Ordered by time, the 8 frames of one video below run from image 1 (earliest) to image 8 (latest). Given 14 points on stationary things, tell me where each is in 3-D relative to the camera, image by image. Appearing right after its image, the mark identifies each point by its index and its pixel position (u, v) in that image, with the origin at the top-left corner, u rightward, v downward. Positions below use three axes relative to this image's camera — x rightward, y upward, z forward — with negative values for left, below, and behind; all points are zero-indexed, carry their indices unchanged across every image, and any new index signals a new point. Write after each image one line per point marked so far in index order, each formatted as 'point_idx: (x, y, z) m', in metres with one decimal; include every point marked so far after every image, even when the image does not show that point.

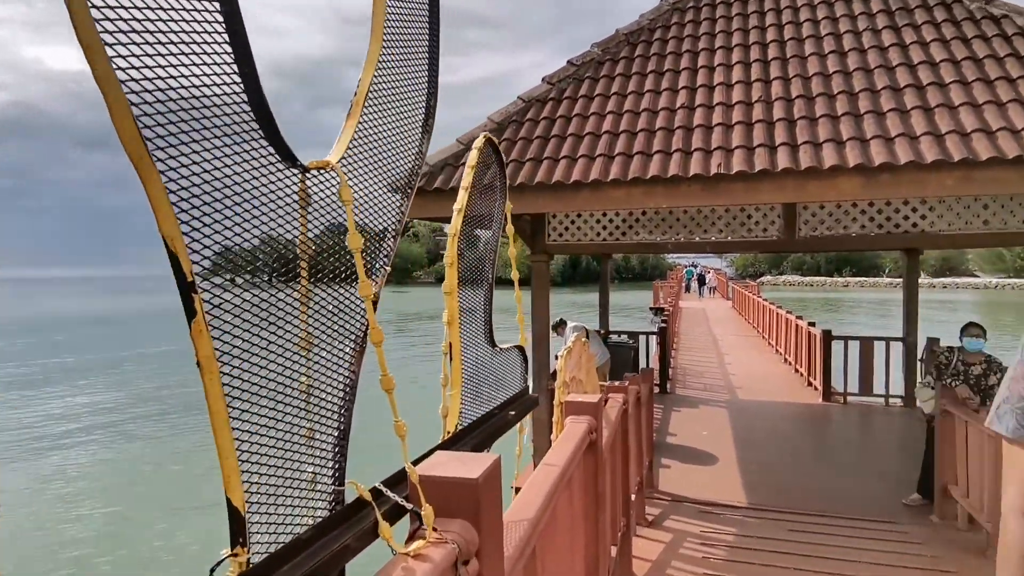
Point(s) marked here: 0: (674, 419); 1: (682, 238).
0: (+2.0, -1.6, +7.3) m
1: (+1.5, +0.4, +5.2) m
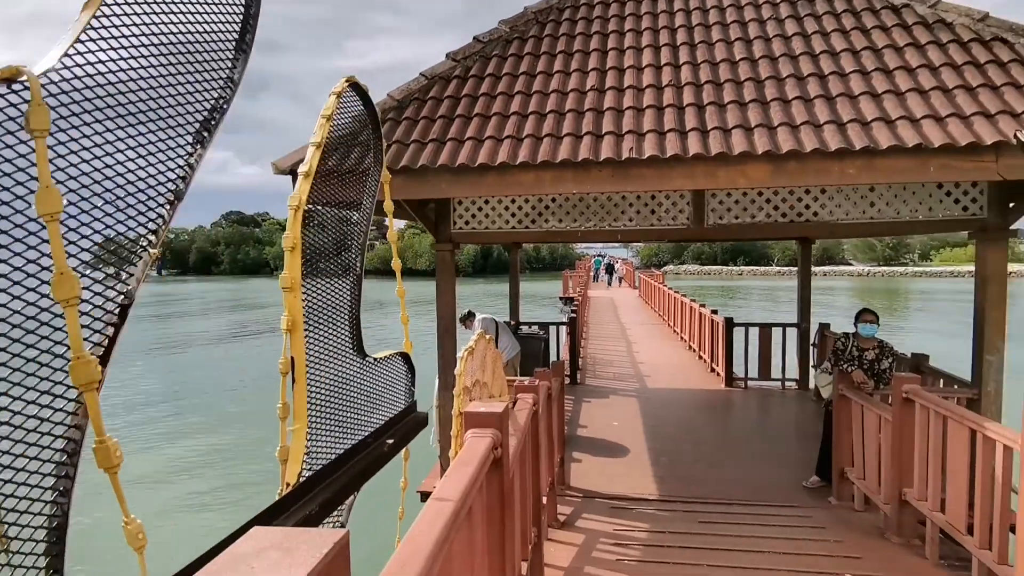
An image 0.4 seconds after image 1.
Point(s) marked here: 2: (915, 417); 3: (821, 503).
0: (+0.9, -1.5, +7.3) m
1: (+0.7, +0.5, +5.0) m
2: (+2.4, -0.8, +3.6) m
3: (+2.4, -1.6, +4.5) m
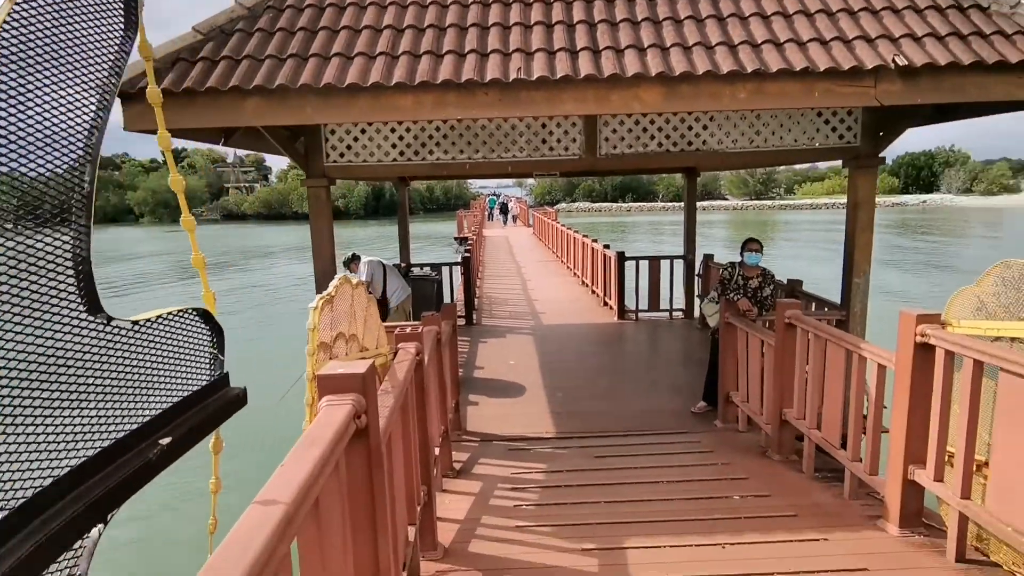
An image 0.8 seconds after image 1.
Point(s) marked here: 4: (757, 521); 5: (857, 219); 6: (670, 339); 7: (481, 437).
0: (-0.4, -0.8, +7.1) m
1: (-0.3, +1.0, +4.7) m
2: (+1.8, -0.3, +3.7) m
3: (+1.6, -1.1, +4.7) m
4: (+1.2, -1.1, +2.9) m
5: (+2.6, +0.5, +4.4) m
6: (+2.0, -0.6, +7.5) m
7: (-0.2, -1.2, +4.6) m
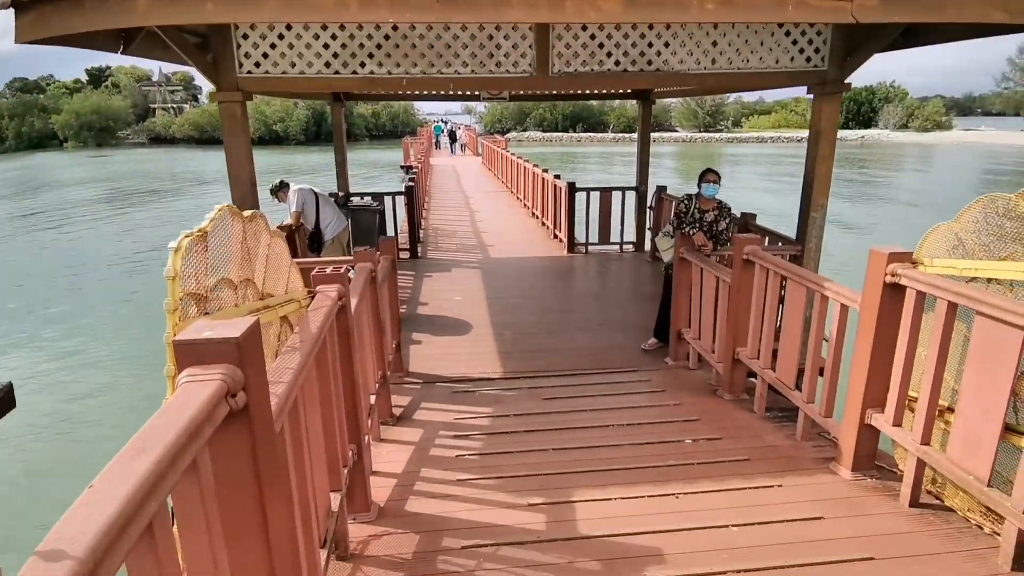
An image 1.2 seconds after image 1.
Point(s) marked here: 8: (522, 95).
0: (-1.0, 0.0, +6.8) m
1: (-0.7, +1.5, +4.2) m
2: (+1.4, +0.1, +3.5) m
3: (+1.1, -0.6, +4.6) m
4: (+0.9, -0.8, +2.8) m
5: (+2.2, +1.0, +4.2) m
6: (+1.3, +0.2, +7.4) m
7: (-0.6, -0.7, +4.3) m
8: (+0.1, +2.6, +8.0) m
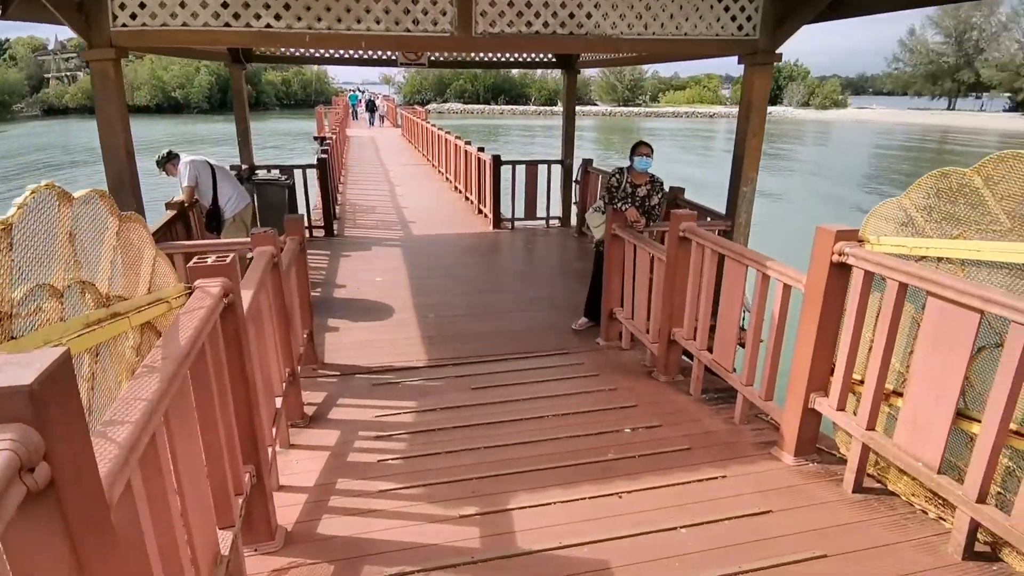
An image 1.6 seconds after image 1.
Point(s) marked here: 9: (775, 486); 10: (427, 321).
0: (-1.8, +0.2, +6.3) m
1: (-1.2, +1.6, +3.7) m
2: (+1.0, +0.2, +3.4) m
3: (+0.6, -0.4, +4.4) m
4: (+0.6, -0.8, +2.6) m
5: (+1.6, +1.1, +4.1) m
6: (+0.4, +0.5, +7.2) m
7: (-1.1, -0.6, +4.0) m
8: (-0.9, +2.9, +7.5) m
9: (+1.1, -0.8, +2.4) m
10: (-0.7, -0.3, +4.9) m
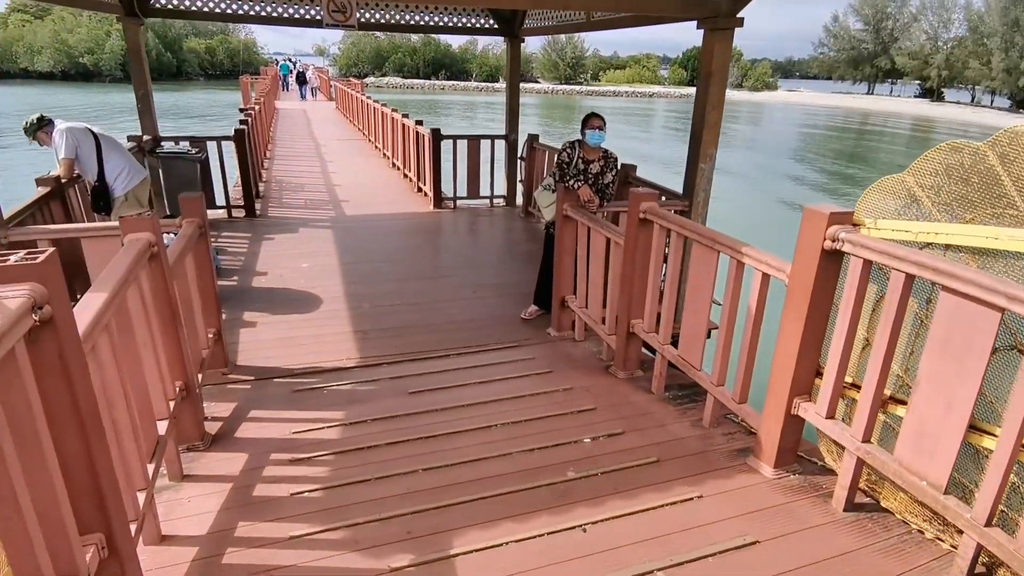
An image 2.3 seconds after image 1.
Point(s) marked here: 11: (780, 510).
0: (-2.4, +0.3, +5.7) m
1: (-1.5, +1.7, +3.1) m
2: (+0.7, +0.2, +3.0) m
3: (+0.2, -0.3, +4.1) m
4: (+0.4, -0.7, +2.3) m
5: (+1.2, +1.2, +3.8) m
6: (-0.2, +0.7, +6.7) m
7: (-1.5, -0.5, +3.4) m
8: (-1.6, +3.1, +6.9) m
9: (+0.9, -0.8, +2.1) m
10: (-1.1, -0.2, +4.4) m
11: (+0.9, -0.8, +2.1) m
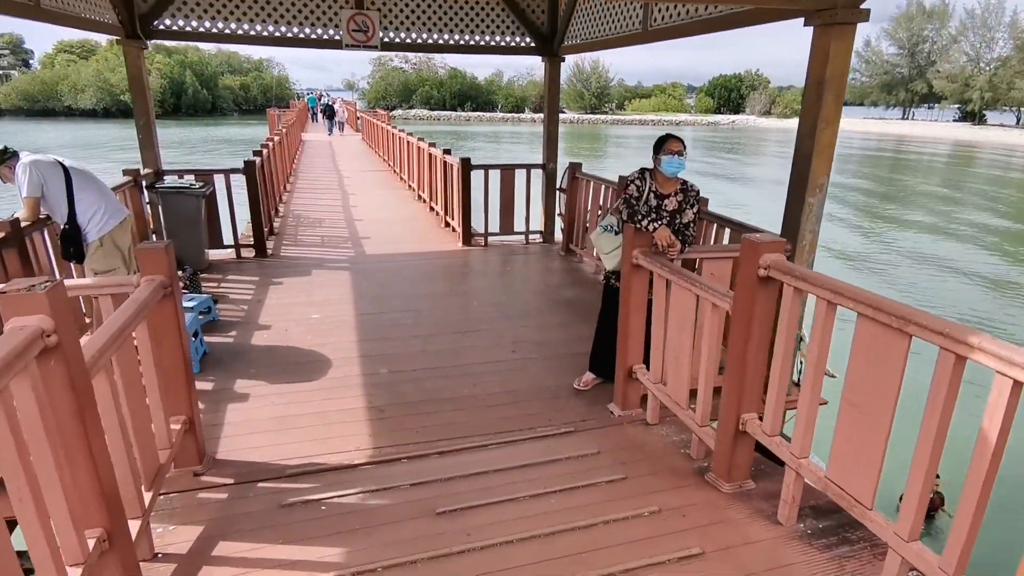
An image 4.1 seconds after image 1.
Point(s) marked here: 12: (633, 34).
0: (-2.0, -0.1, +4.9) m
1: (-1.3, +1.3, +2.4) m
2: (+0.9, -0.1, +2.2) m
3: (+0.5, -0.7, +3.2) m
4: (+0.6, -1.0, +1.4) m
5: (+1.5, +0.9, +2.9) m
6: (+0.2, +0.2, +5.9) m
7: (-1.2, -0.8, +2.6) m
8: (-1.2, +2.6, +6.2) m
9: (+1.1, -1.0, +1.2) m
10: (-0.8, -0.6, +3.5) m
11: (+1.1, -1.0, +1.2) m
12: (+1.0, +2.1, +4.9) m
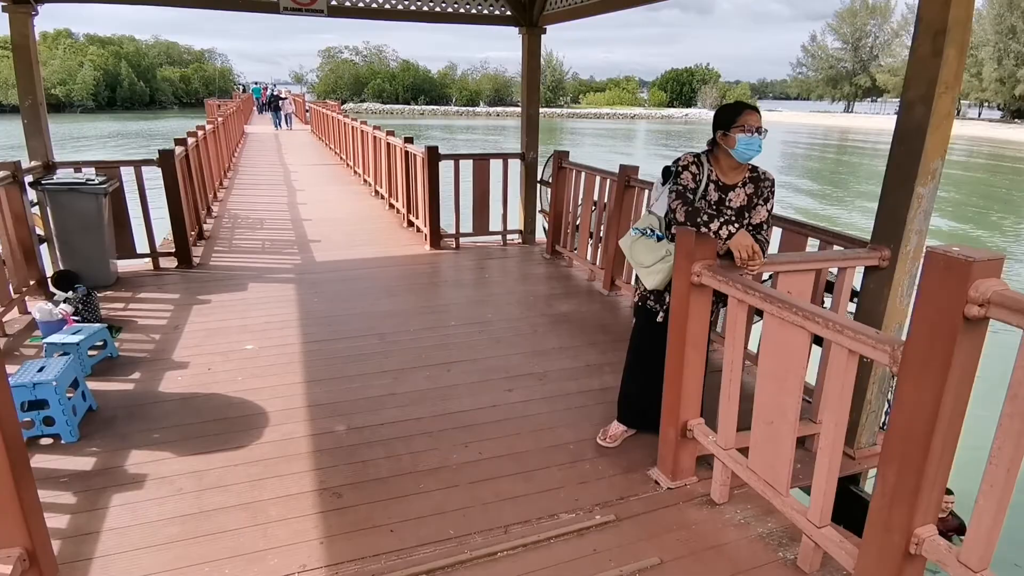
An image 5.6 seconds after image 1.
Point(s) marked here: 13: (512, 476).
0: (-2.1, -0.2, +3.9) m
1: (-1.2, +1.2, +1.4) m
2: (+1.0, -0.2, +1.3) m
3: (+0.5, -0.8, +2.3) m
4: (+0.8, -1.1, +0.5) m
5: (+1.6, +0.8, +2.1) m
6: (0.0, +0.1, +5.0) m
7: (-1.1, -1.0, +1.6) m
8: (-1.4, +2.4, +5.2) m
9: (+1.3, -1.1, +0.4) m
10: (-0.8, -0.7, +2.6) m
11: (+1.3, -1.1, +0.4) m
12: (+0.9, +2.0, +4.1) m
13: (0.0, -0.8, +2.4) m
